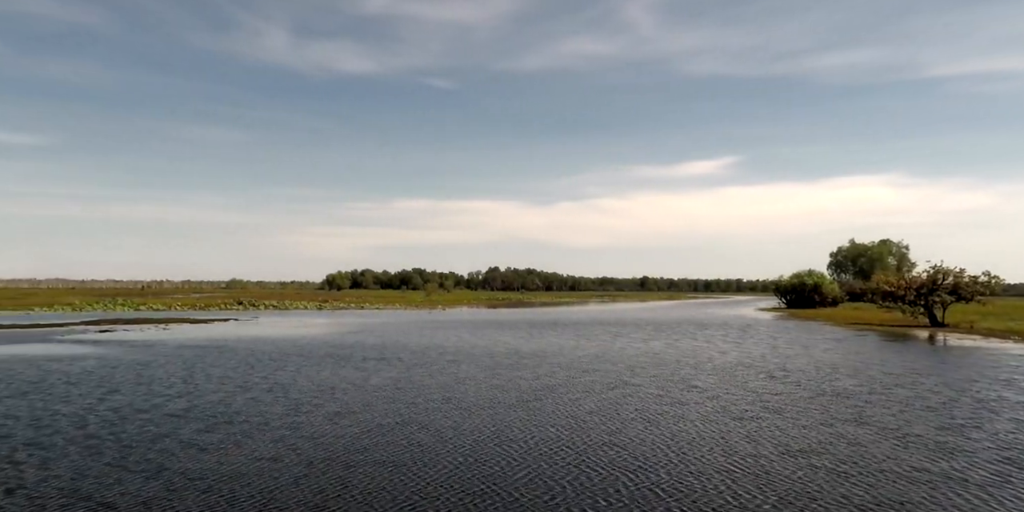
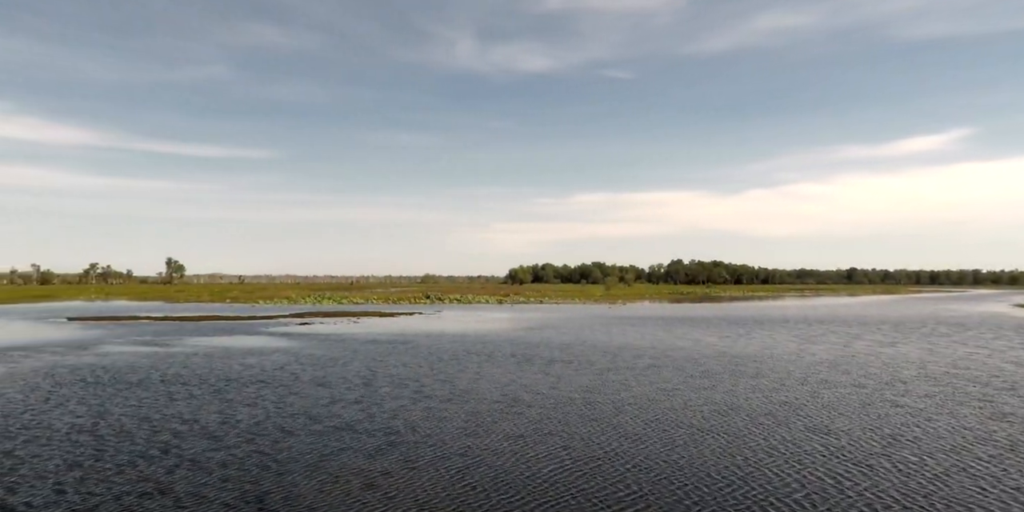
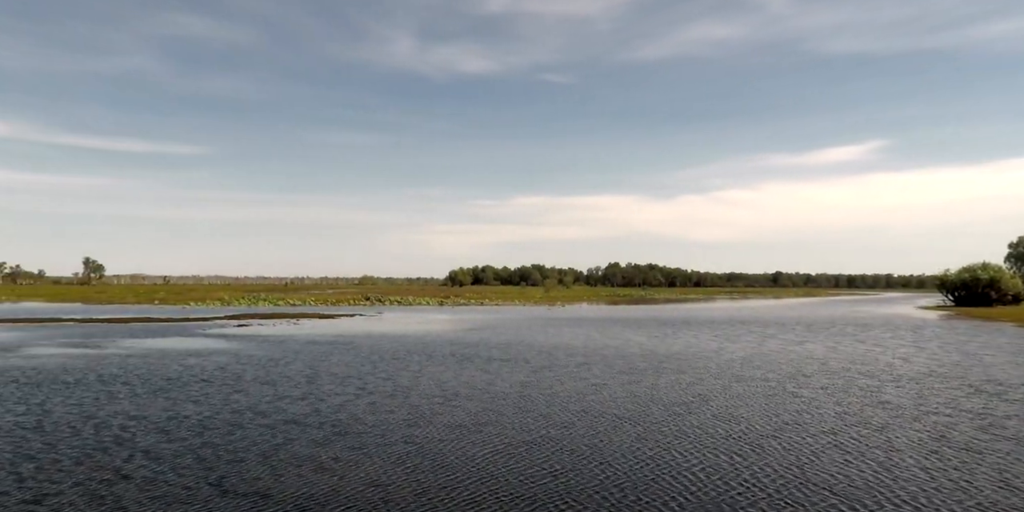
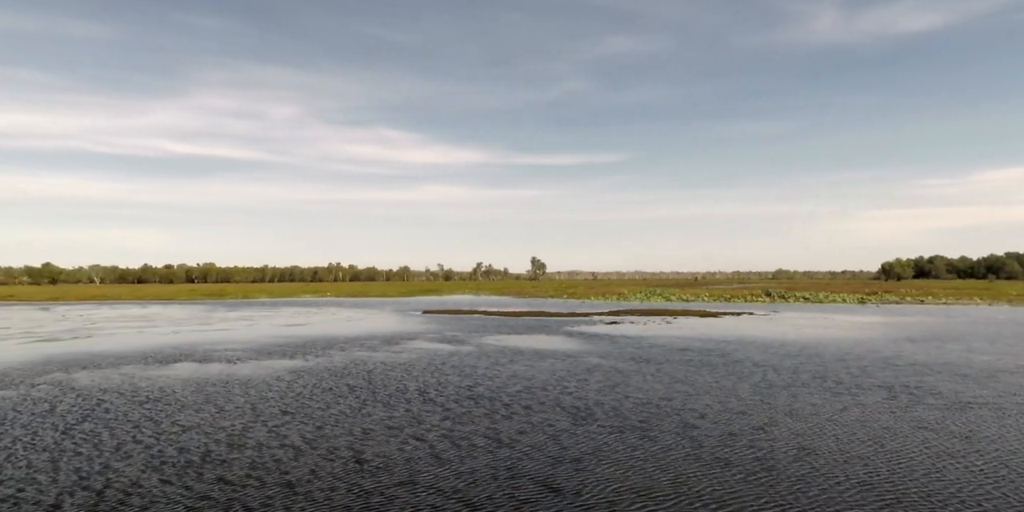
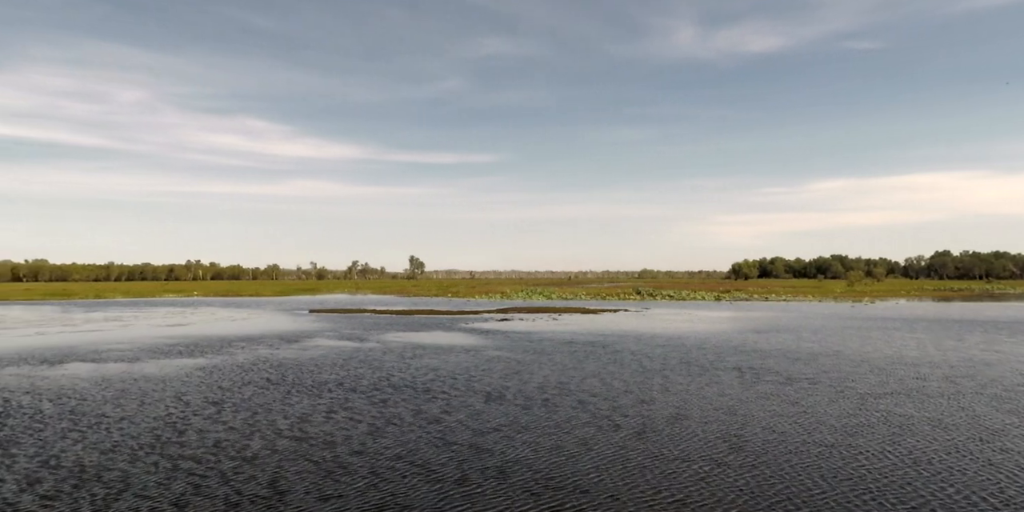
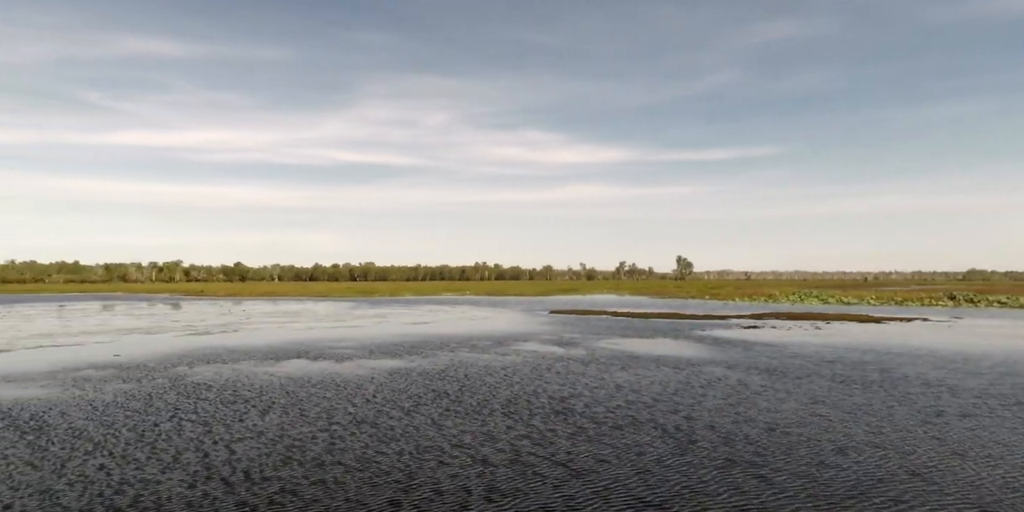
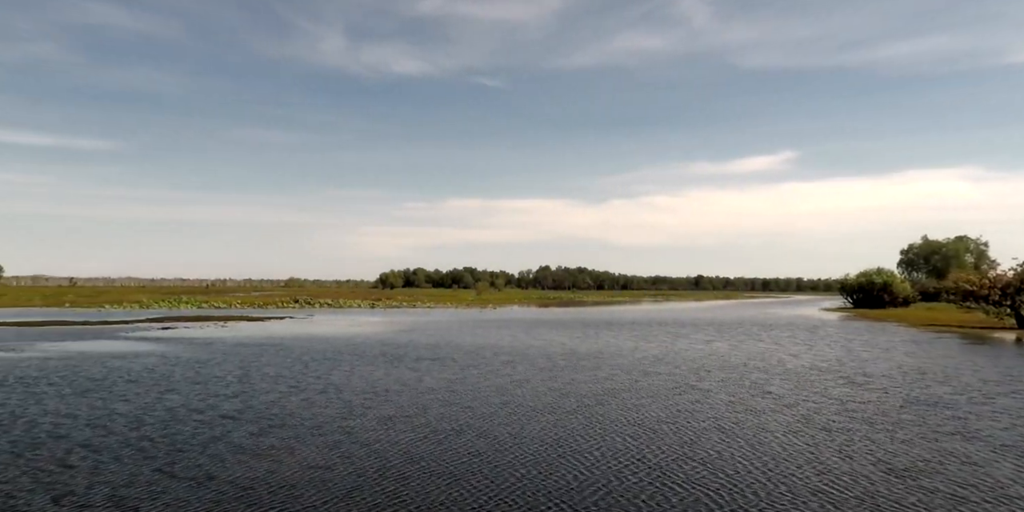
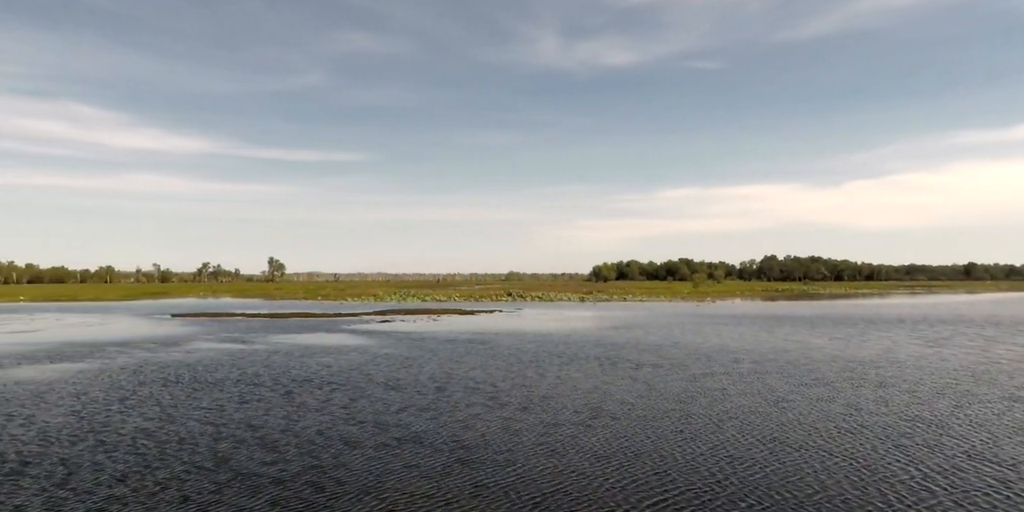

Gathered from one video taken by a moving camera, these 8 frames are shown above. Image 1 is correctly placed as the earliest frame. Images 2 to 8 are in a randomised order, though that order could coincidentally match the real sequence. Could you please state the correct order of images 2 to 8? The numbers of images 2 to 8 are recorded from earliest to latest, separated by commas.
7, 3, 2, 8, 5, 4, 6
